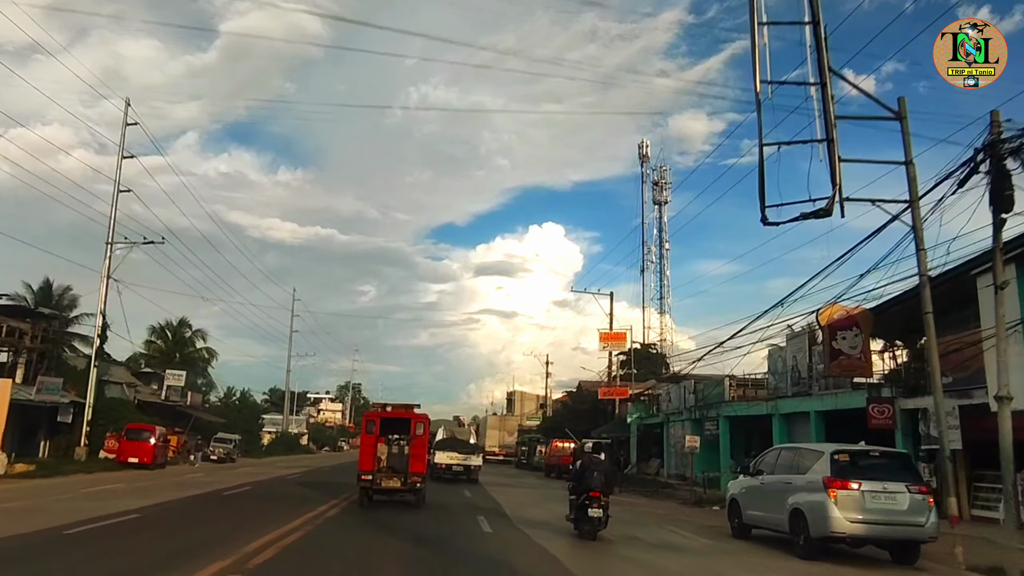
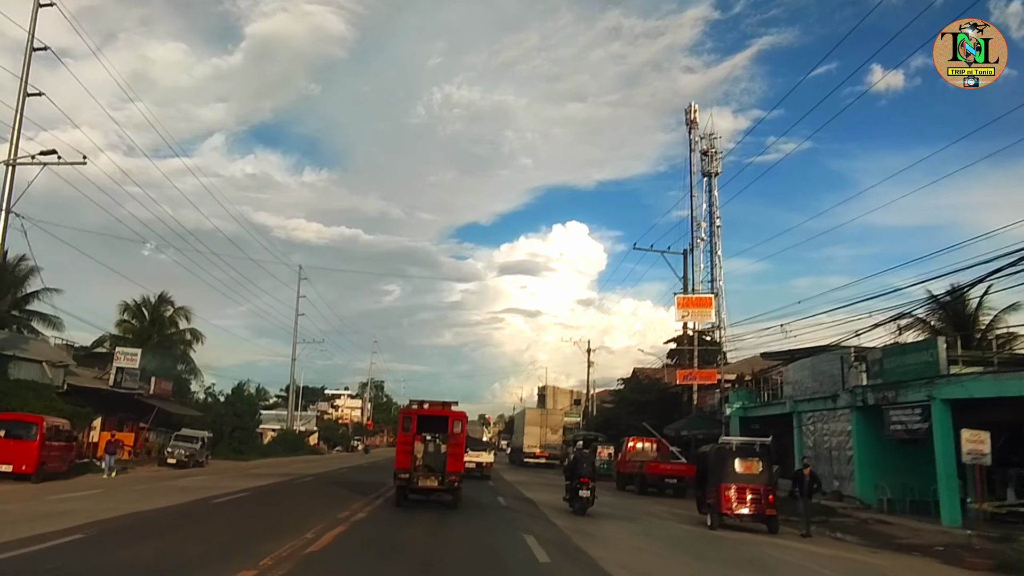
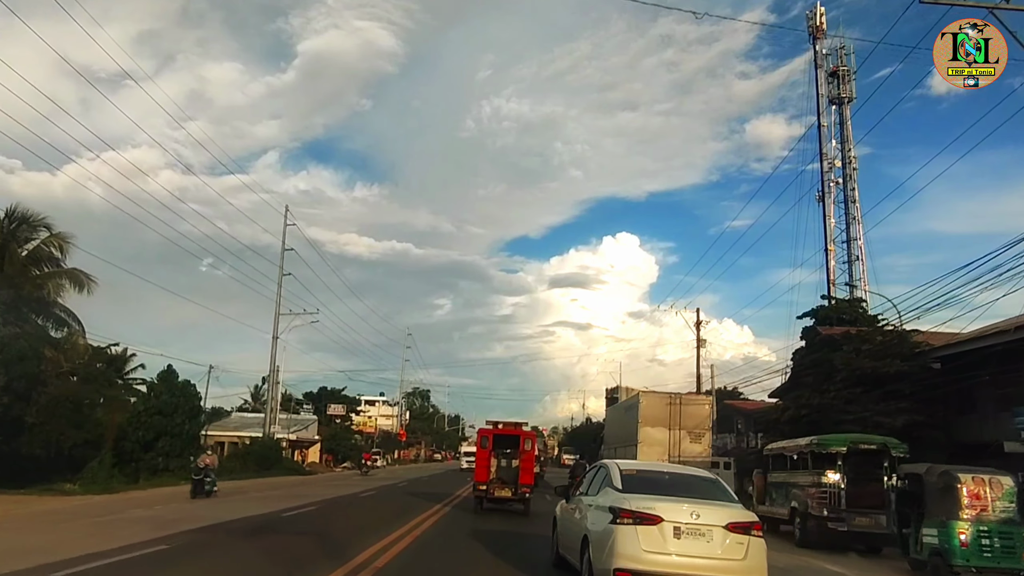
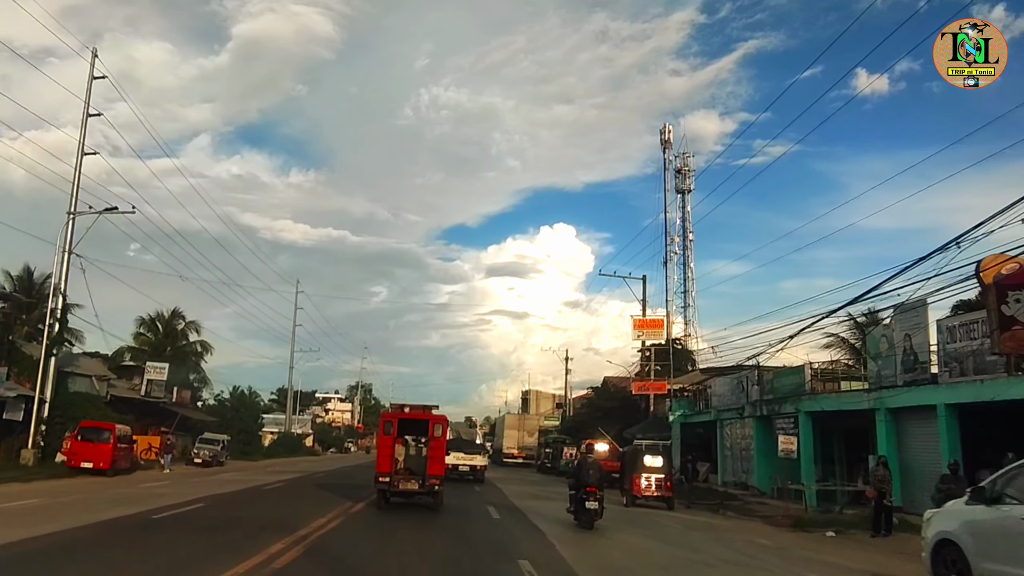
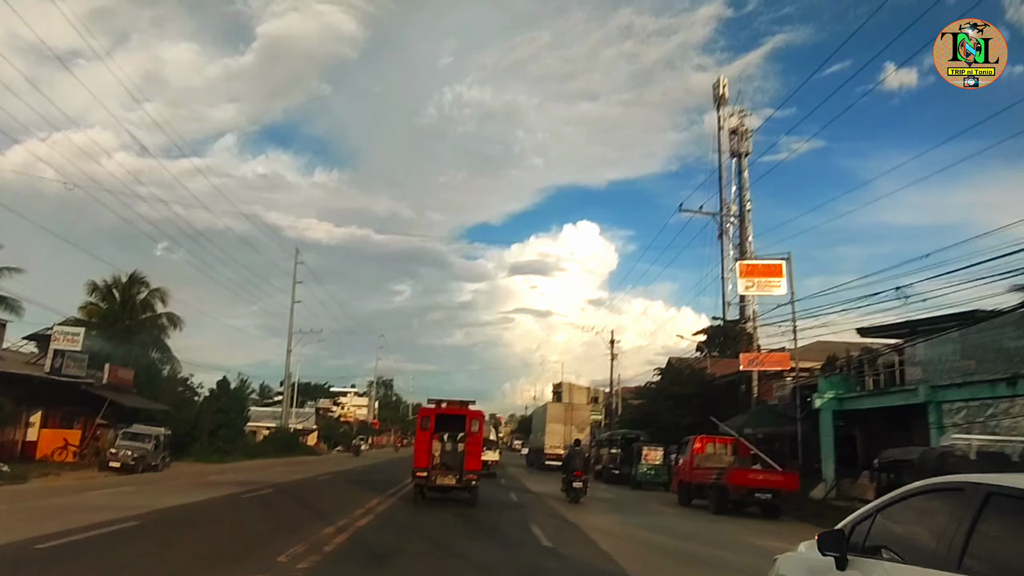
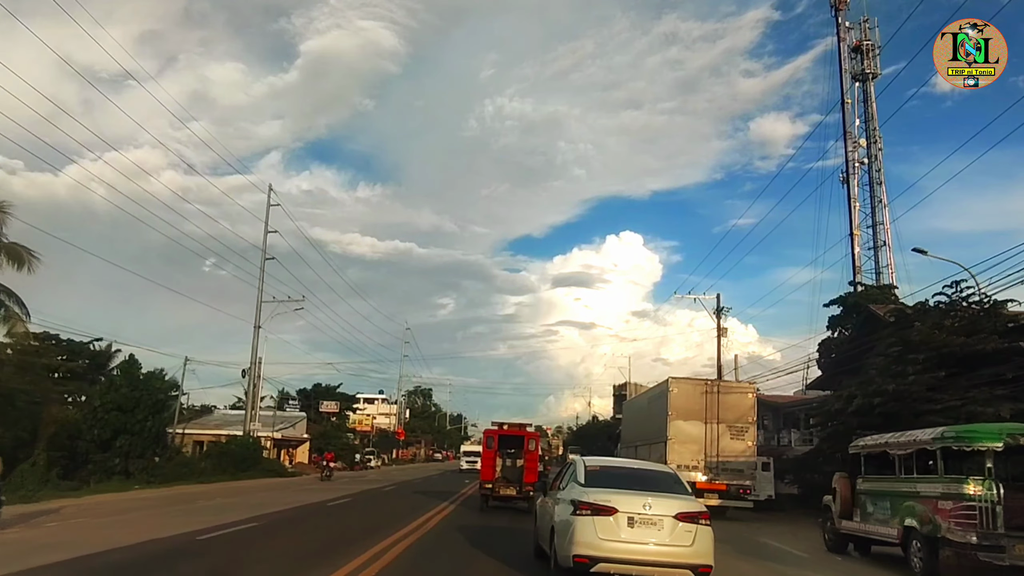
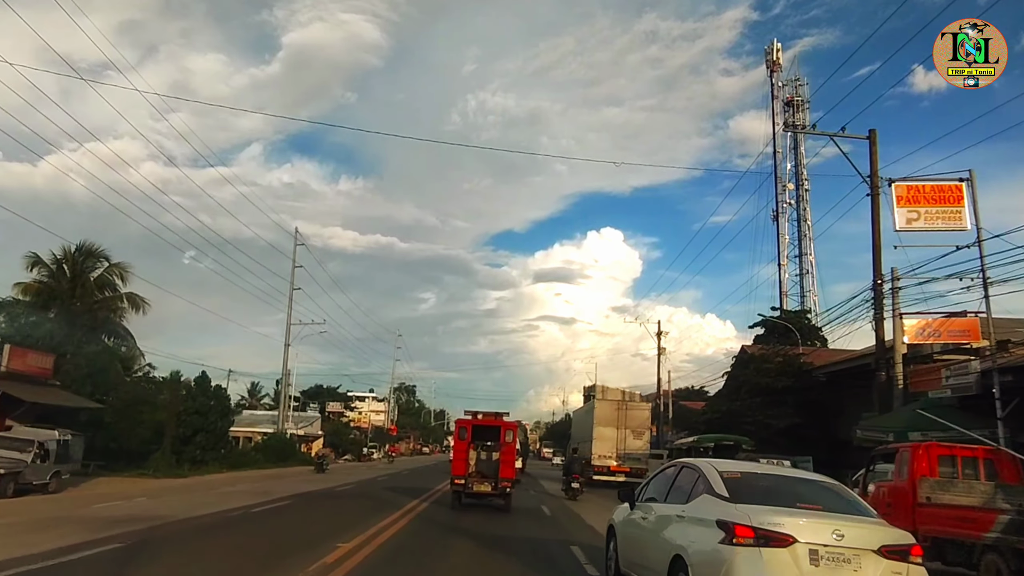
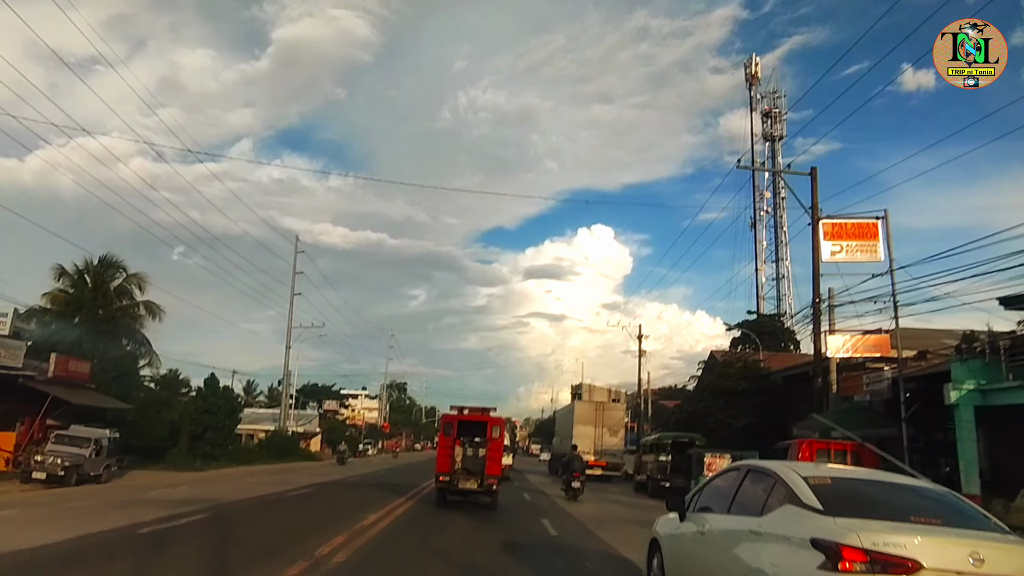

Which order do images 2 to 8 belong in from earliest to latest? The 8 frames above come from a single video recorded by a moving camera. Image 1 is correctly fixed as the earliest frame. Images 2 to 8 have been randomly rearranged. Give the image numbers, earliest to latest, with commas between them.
4, 2, 5, 8, 7, 3, 6
